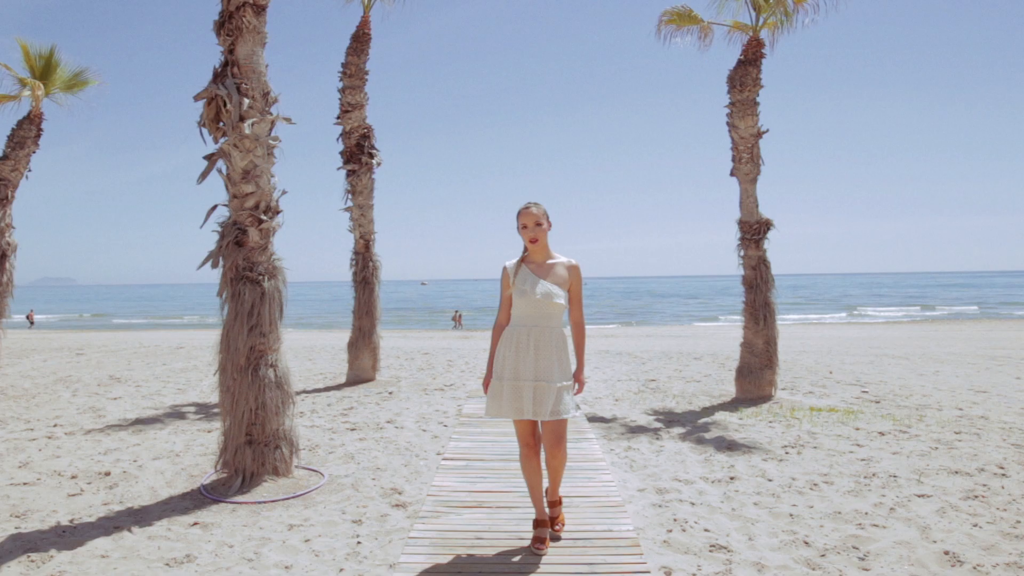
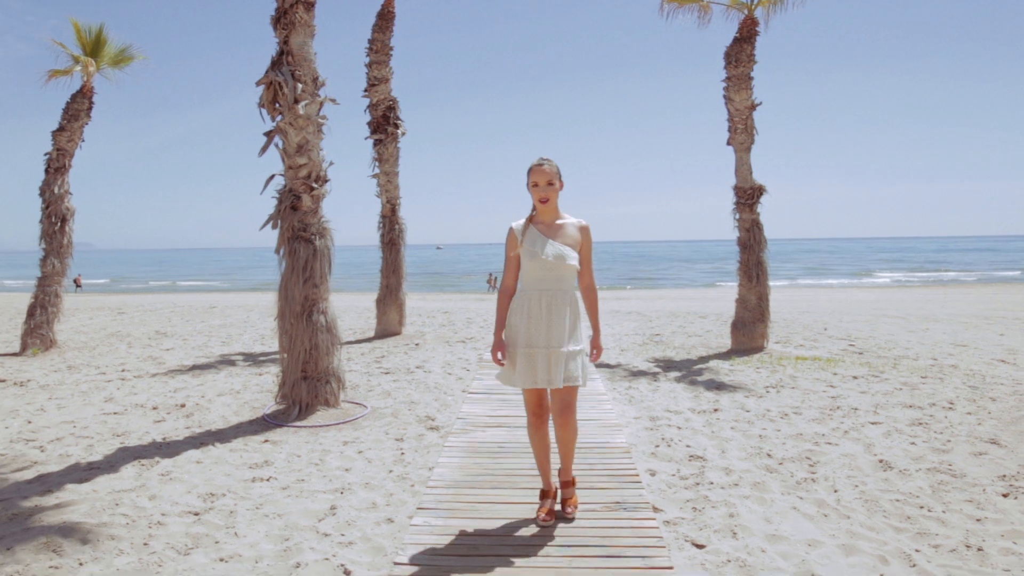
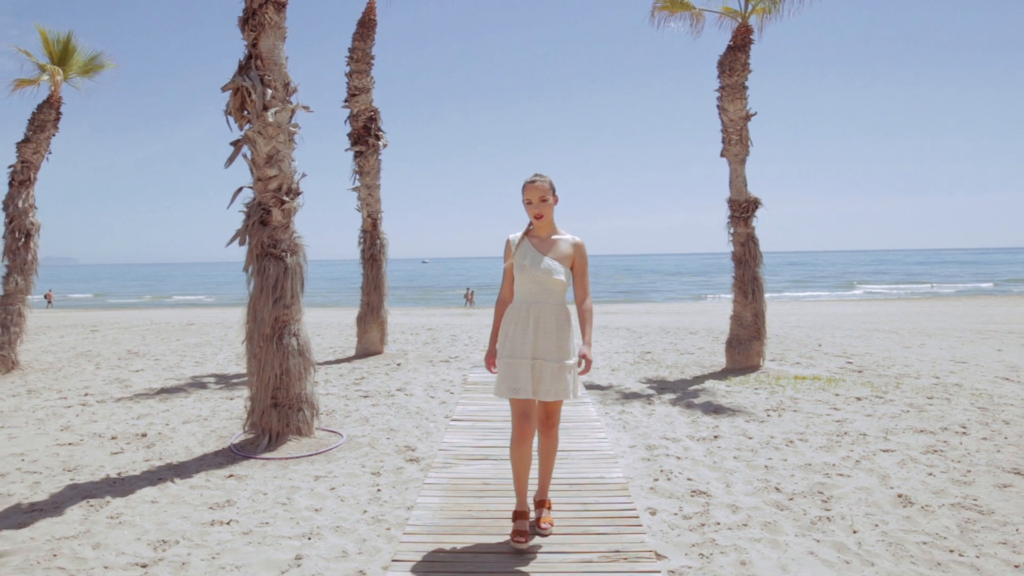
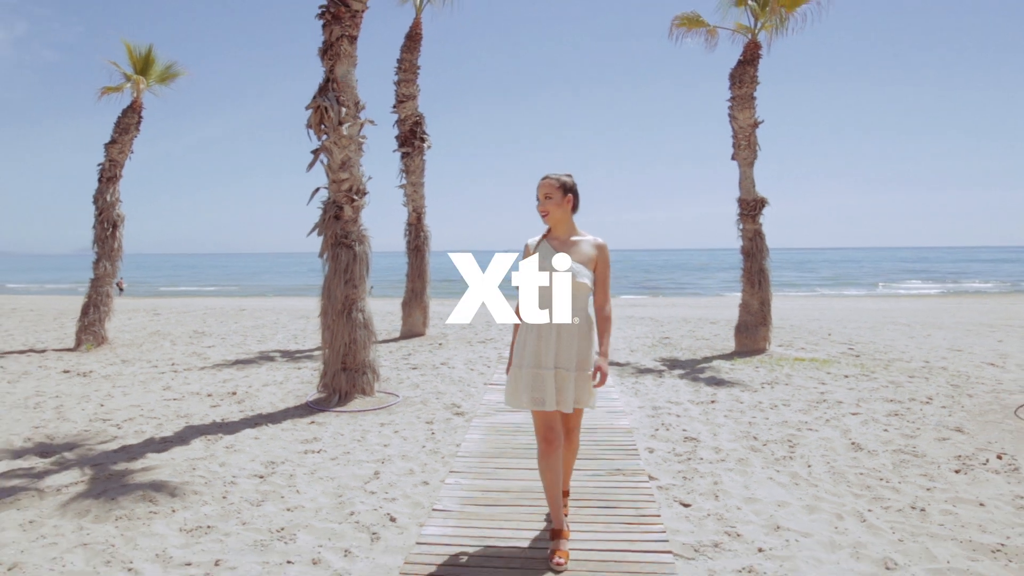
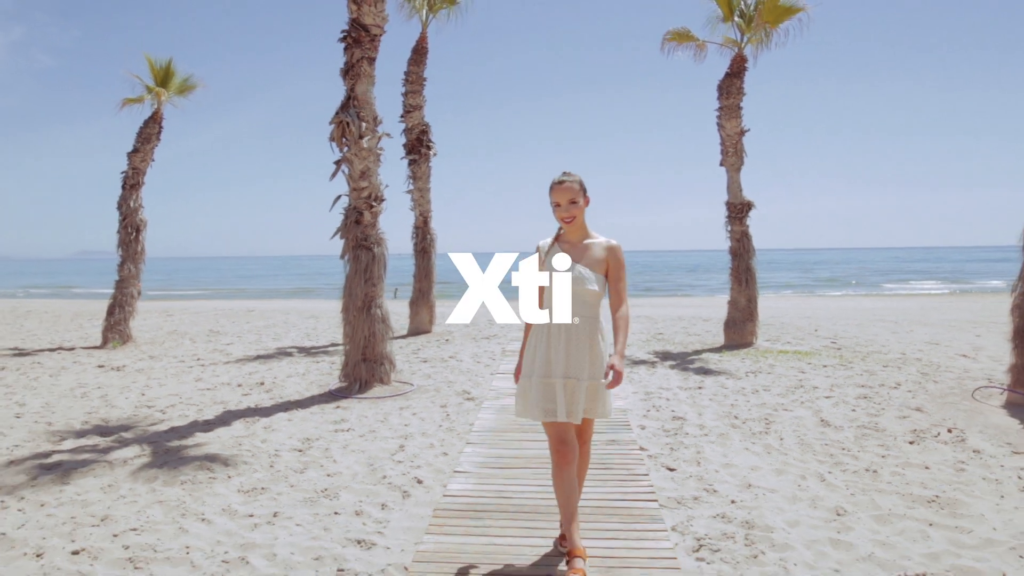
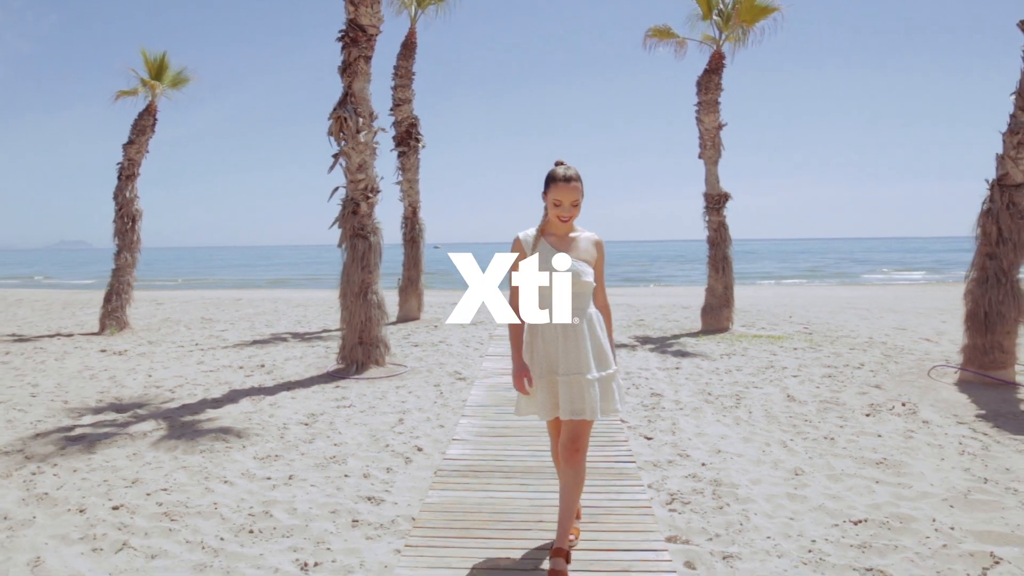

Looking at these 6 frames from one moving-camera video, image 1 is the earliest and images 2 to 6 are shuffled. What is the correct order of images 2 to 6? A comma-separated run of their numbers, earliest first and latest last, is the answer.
3, 2, 4, 5, 6
